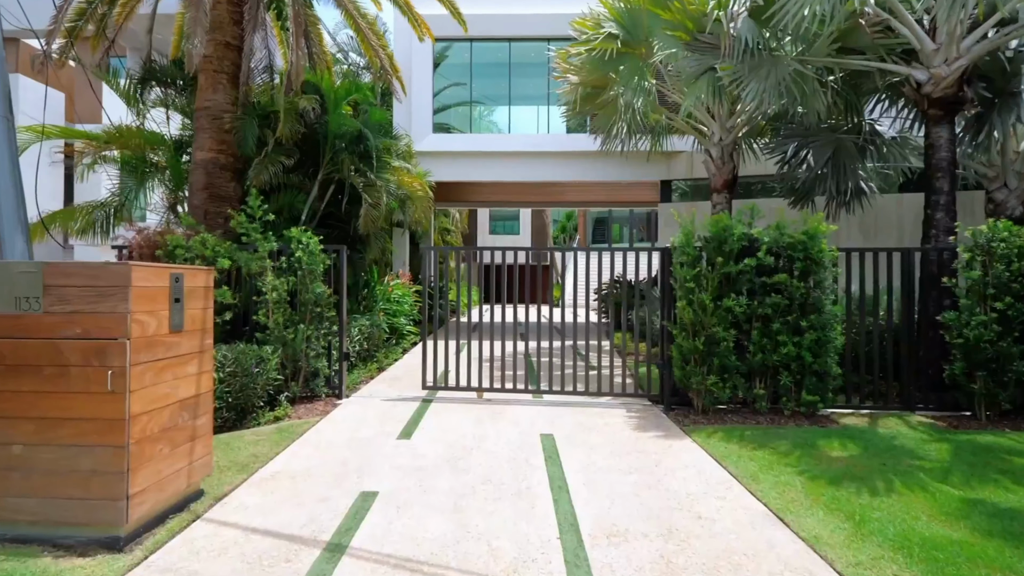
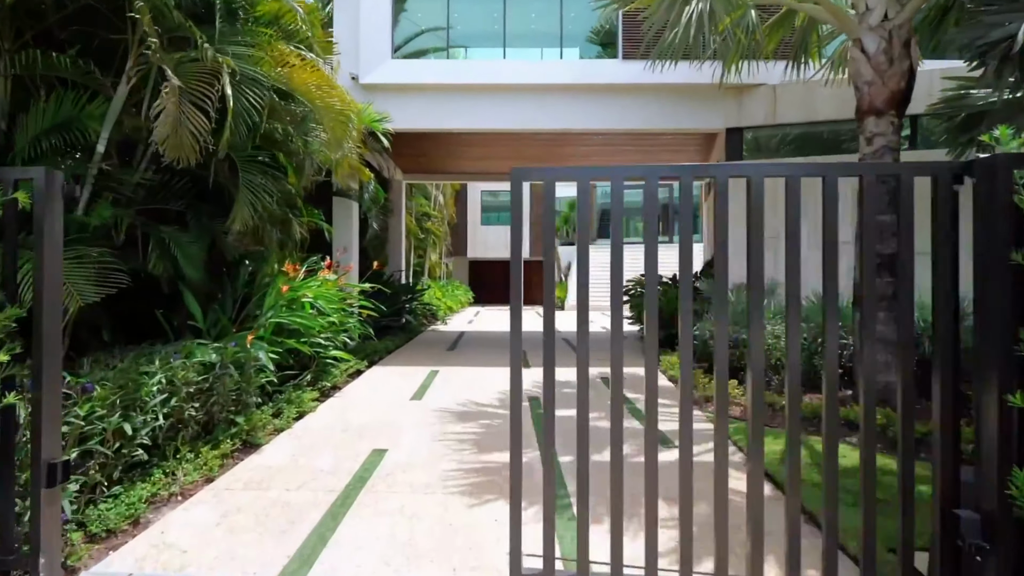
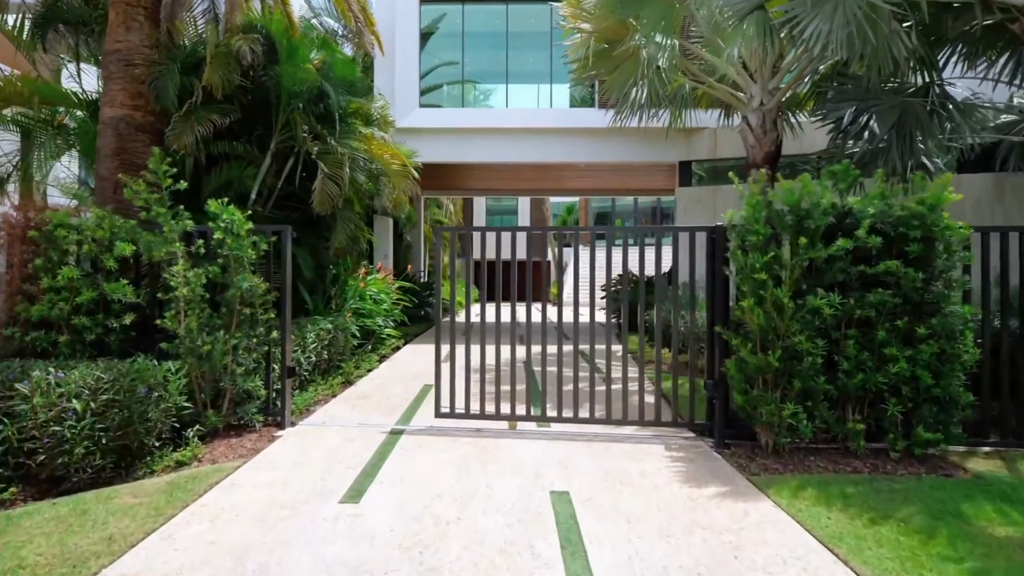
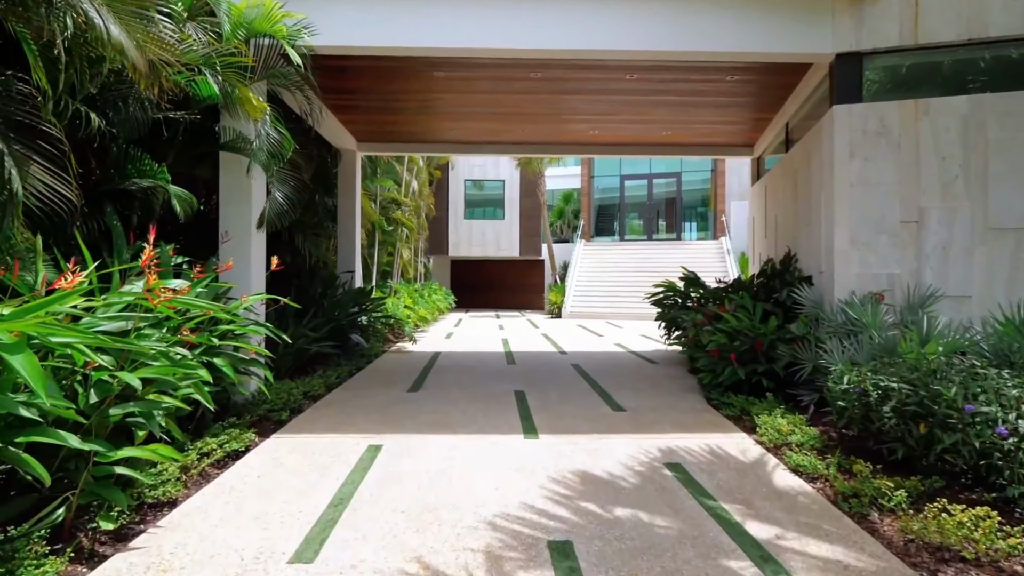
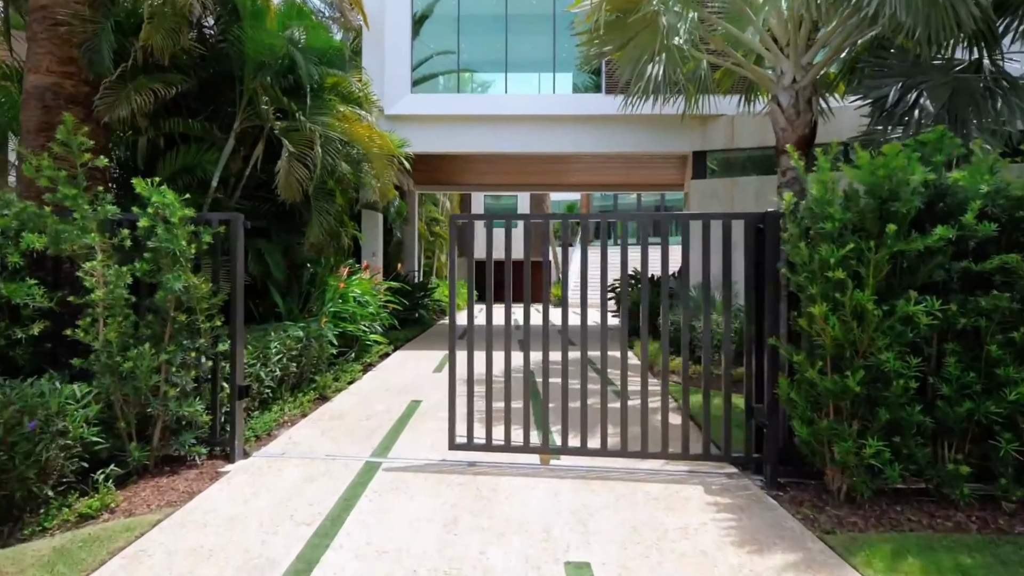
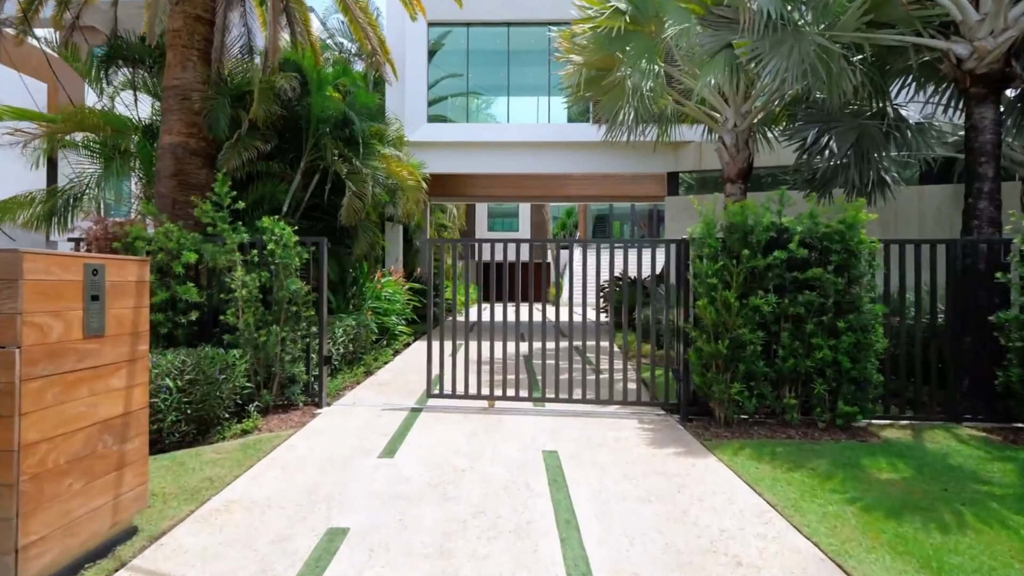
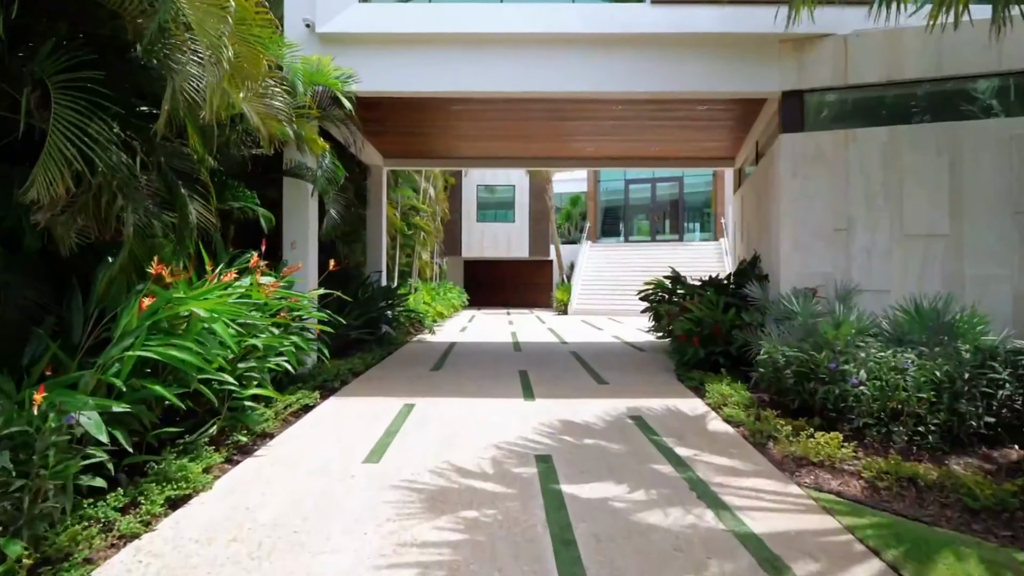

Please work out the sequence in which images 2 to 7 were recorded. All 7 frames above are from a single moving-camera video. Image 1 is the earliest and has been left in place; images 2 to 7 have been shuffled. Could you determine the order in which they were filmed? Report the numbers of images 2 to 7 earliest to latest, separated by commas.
6, 3, 5, 2, 7, 4
